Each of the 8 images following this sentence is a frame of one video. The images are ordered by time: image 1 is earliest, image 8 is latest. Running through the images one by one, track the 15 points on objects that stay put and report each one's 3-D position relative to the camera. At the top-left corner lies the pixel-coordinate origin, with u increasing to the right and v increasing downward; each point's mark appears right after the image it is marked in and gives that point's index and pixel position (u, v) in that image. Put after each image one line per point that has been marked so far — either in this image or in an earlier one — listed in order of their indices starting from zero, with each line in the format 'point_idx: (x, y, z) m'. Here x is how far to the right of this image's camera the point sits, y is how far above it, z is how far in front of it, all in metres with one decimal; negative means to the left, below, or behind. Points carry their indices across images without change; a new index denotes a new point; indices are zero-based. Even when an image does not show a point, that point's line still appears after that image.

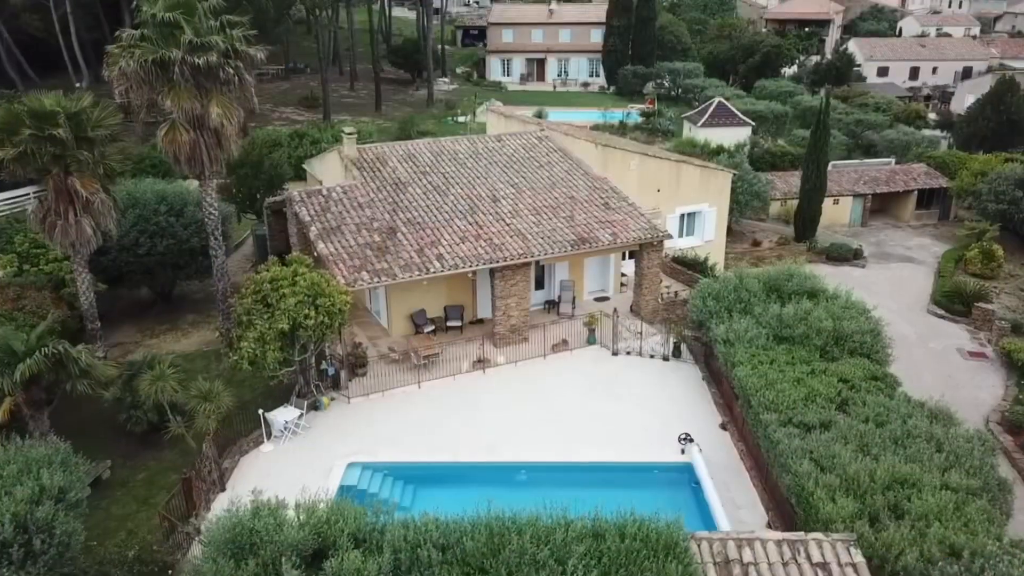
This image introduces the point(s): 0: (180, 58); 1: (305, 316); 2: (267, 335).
0: (-8.2, +5.7, +20.0) m
1: (-5.0, -0.7, +19.6) m
2: (-5.9, -1.1, +19.3) m
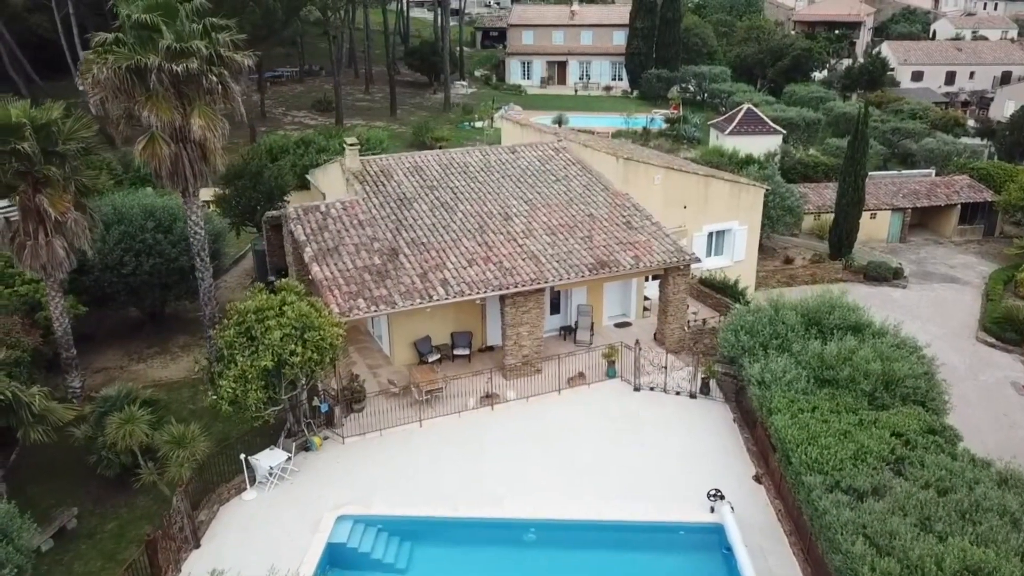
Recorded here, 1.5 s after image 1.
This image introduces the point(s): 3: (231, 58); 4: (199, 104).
0: (-7.9, +5.0, +18.1) m
1: (-4.8, -1.4, +17.6) m
2: (-5.7, -1.8, +17.4) m
3: (-6.7, +5.5, +19.5) m
4: (-7.4, +4.4, +19.2) m
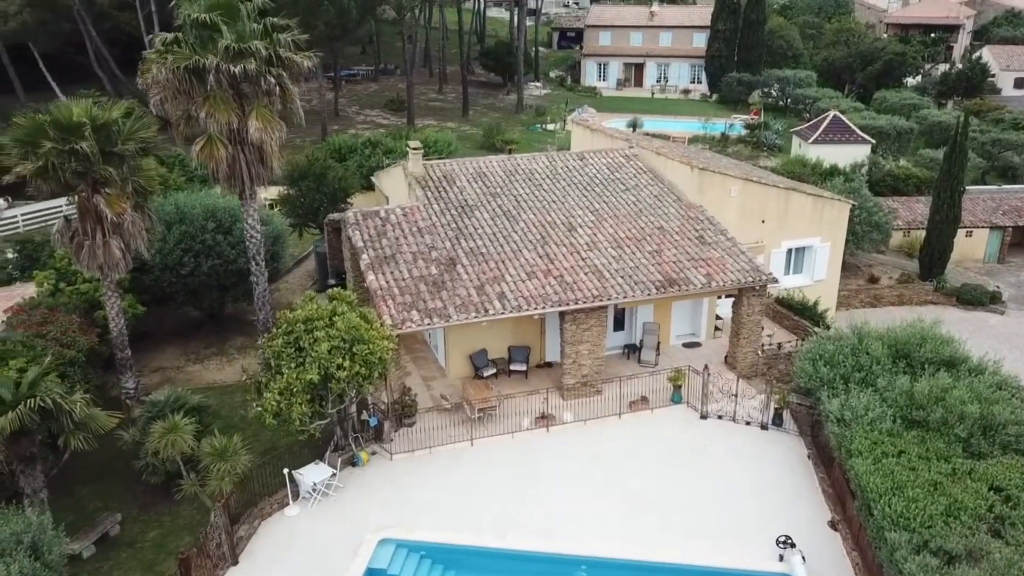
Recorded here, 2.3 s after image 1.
0: (-6.5, +4.9, +17.7) m
1: (-3.7, -1.7, +17.0) m
2: (-4.5, -2.0, +16.8) m
3: (-5.1, +5.3, +19.0) m
4: (-5.9, +4.2, +18.8) m
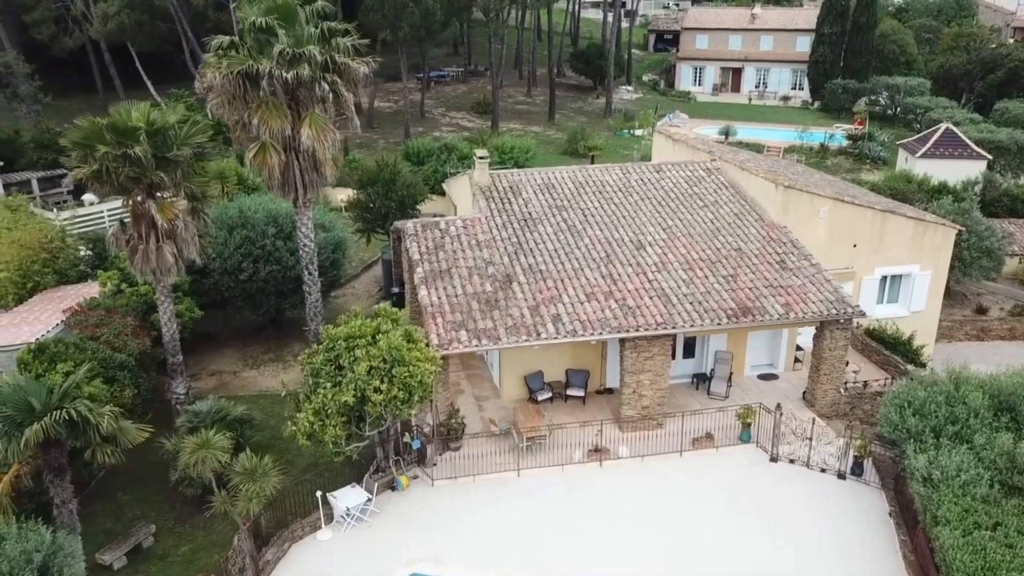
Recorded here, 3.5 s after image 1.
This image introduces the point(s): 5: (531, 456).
0: (-5.2, +4.6, +17.2) m
1: (-2.8, -2.0, +16.2) m
2: (-3.7, -2.4, +16.1) m
3: (-3.7, +5.0, +18.3) m
4: (-4.5, +4.0, +18.2) m
5: (+0.4, -4.1, +19.5) m
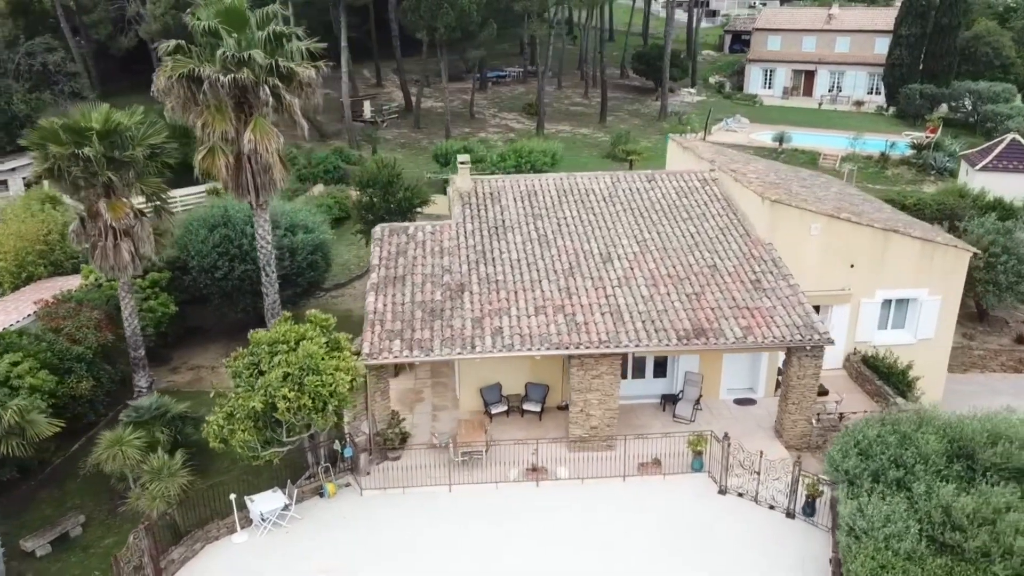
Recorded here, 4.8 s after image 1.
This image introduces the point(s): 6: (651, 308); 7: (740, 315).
0: (-6.5, +4.6, +17.3) m
1: (-4.5, -2.2, +16.1) m
2: (-5.4, -2.5, +16.2) m
3: (-4.9, +4.9, +18.3) m
4: (-5.8, +3.9, +18.3) m
5: (-1.0, -4.3, +19.0) m
6: (+3.4, -0.5, +19.5) m
7: (+5.5, -0.6, +19.3) m
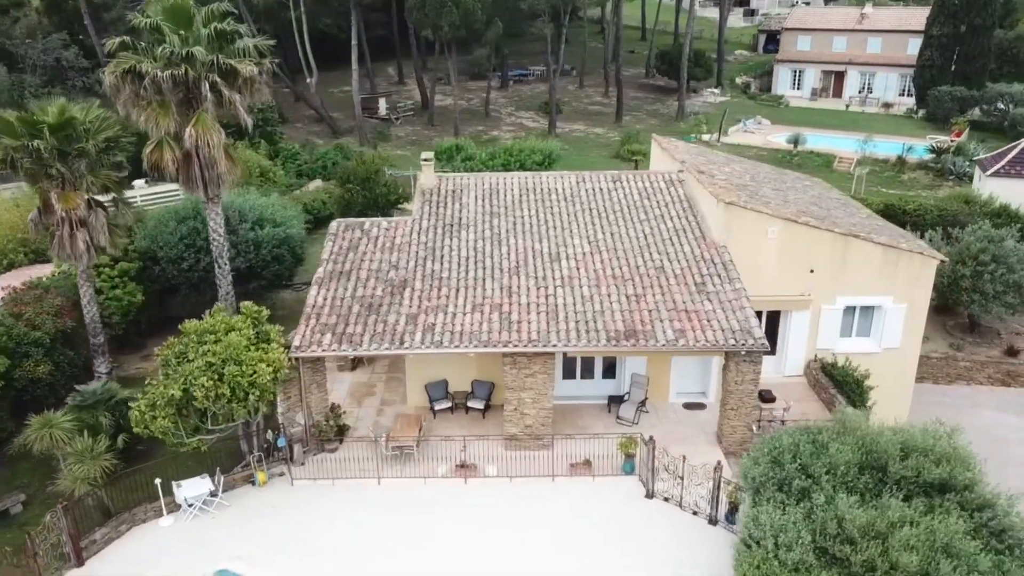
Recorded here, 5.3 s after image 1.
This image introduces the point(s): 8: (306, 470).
0: (-8.1, +4.8, +17.9) m
1: (-6.3, -2.0, +16.5) m
2: (-7.2, -2.3, +16.6) m
3: (-6.4, +5.1, +18.7) m
4: (-7.3, +4.1, +18.8) m
5: (-2.7, -4.2, +19.2) m
6: (+1.9, -0.5, +19.4) m
7: (+3.9, -0.7, +19.1) m
8: (-4.9, -4.3, +19.1) m
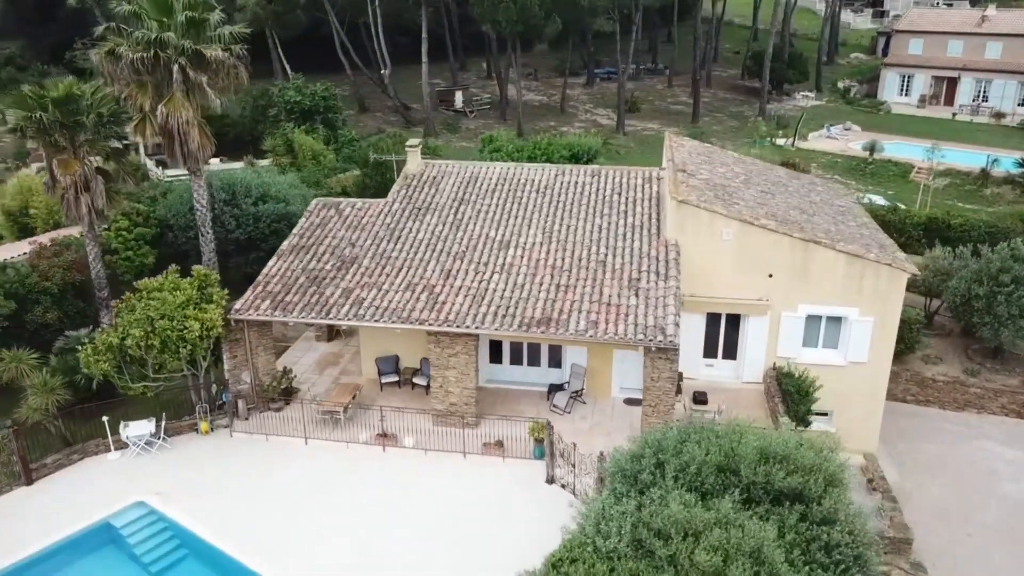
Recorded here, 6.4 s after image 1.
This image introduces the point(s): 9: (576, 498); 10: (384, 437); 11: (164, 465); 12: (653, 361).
0: (-9.5, +5.8, +20.0) m
1: (-8.5, -1.1, +18.4) m
2: (-9.4, -1.3, +18.7) m
3: (-7.7, +6.0, +20.6) m
4: (-8.6, +5.0, +20.7) m
5: (-4.6, -3.6, +20.5) m
6: (+0.1, -0.2, +19.9) m
7: (+2.1, -0.5, +19.2) m
8: (-6.8, -3.5, +20.7) m
9: (+1.4, -4.7, +17.9) m
10: (-3.1, -3.7, +20.0) m
11: (-8.4, -4.2, +19.4) m
12: (+3.3, -1.7, +18.8) m
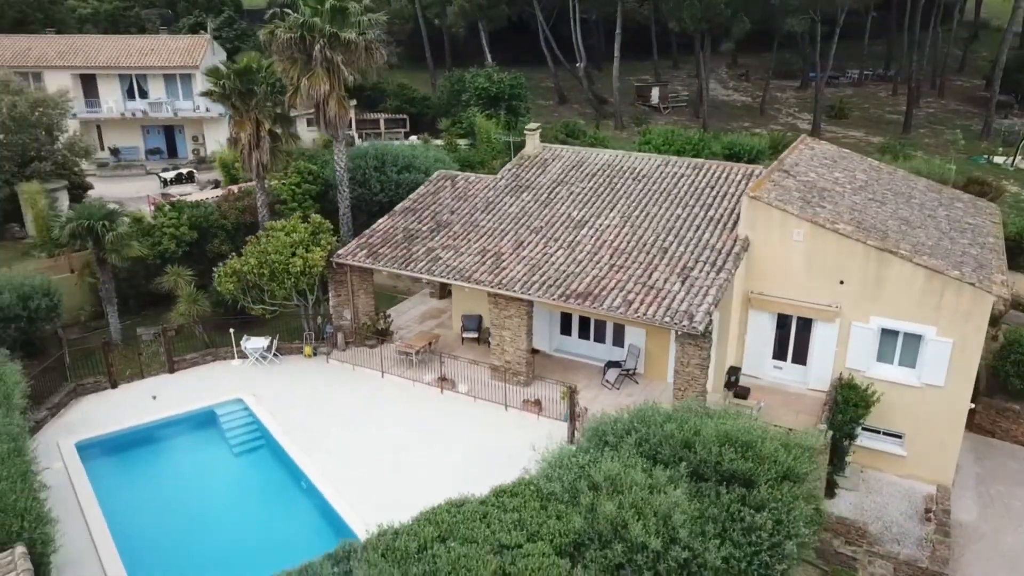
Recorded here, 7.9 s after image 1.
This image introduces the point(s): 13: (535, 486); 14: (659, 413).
0: (-6.8, +7.6, +24.1) m
1: (-7.1, +0.6, +22.4) m
2: (-7.9, +0.5, +23.0) m
3: (-4.9, +7.5, +24.1) m
4: (-5.8, +6.7, +24.6) m
5: (-3.1, -2.3, +23.4) m
6: (+1.6, +0.5, +21.4) m
7: (+3.2, -0.1, +20.1) m
8: (-5.1, -2.0, +24.2) m
9: (+1.7, -4.1, +19.1) m
10: (-1.8, -2.6, +22.4) m
11: (-7.1, -2.5, +23.4) m
12: (+4.1, -1.4, +19.4) m
13: (+0.4, -3.6, +15.0) m
14: (+3.0, -2.5, +16.4) m
